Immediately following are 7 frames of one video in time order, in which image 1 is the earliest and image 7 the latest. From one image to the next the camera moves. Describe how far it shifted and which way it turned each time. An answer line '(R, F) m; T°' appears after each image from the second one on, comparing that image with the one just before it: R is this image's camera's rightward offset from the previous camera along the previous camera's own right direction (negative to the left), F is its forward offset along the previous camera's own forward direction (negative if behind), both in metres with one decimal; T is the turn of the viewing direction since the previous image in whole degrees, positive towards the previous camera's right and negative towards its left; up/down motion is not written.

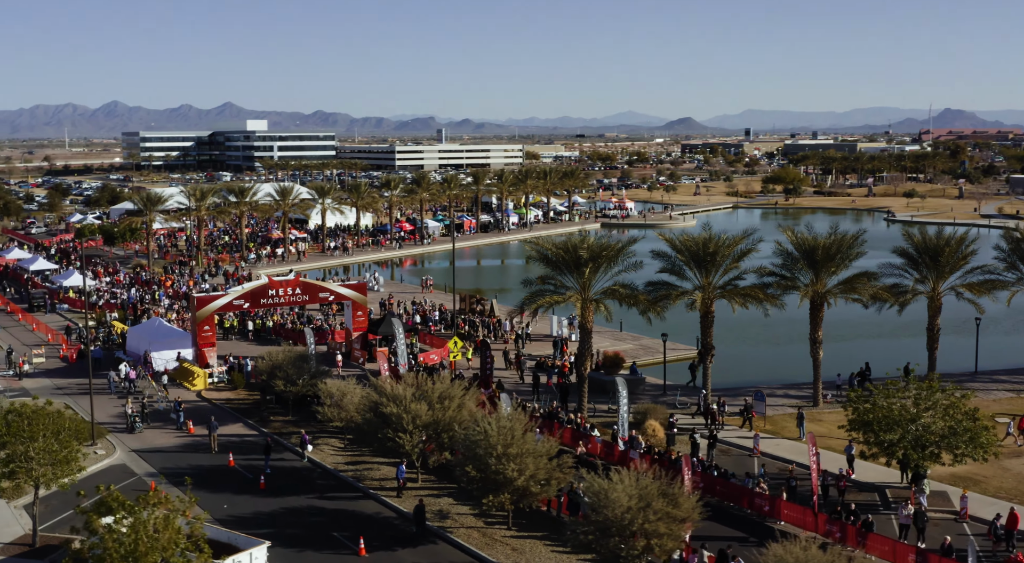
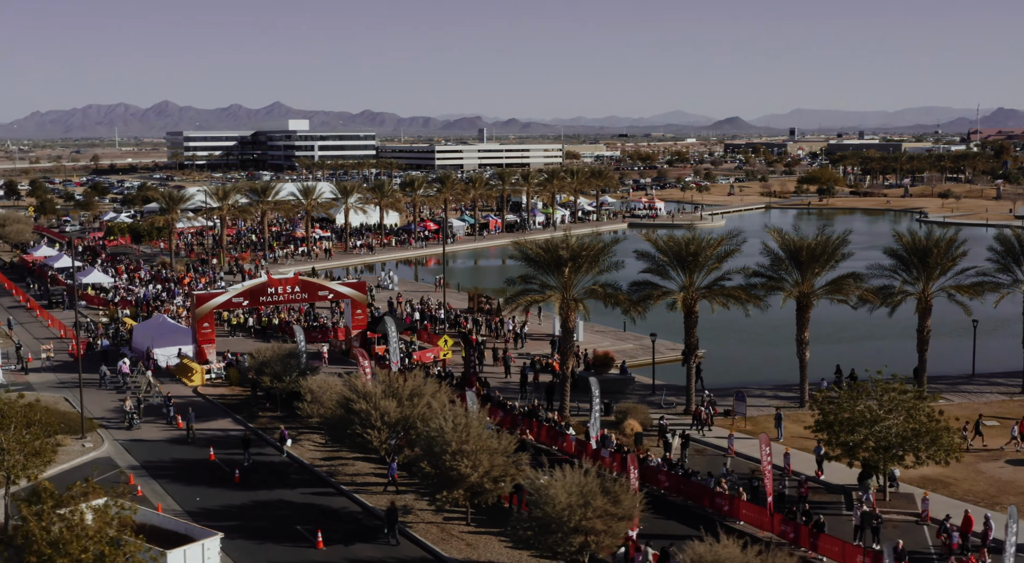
(+1.9, -0.2) m; -2°
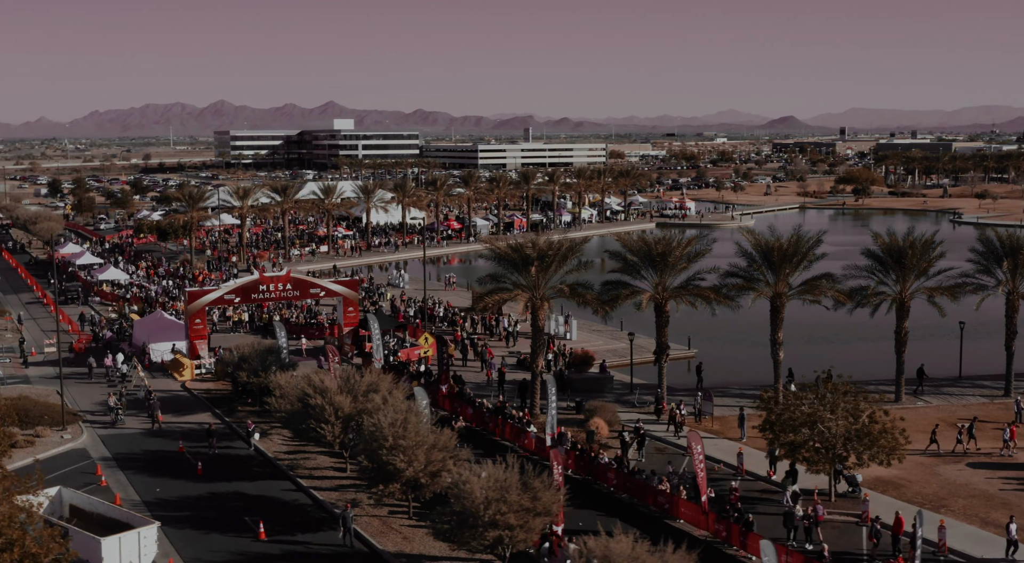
(+2.4, -0.3) m; -2°
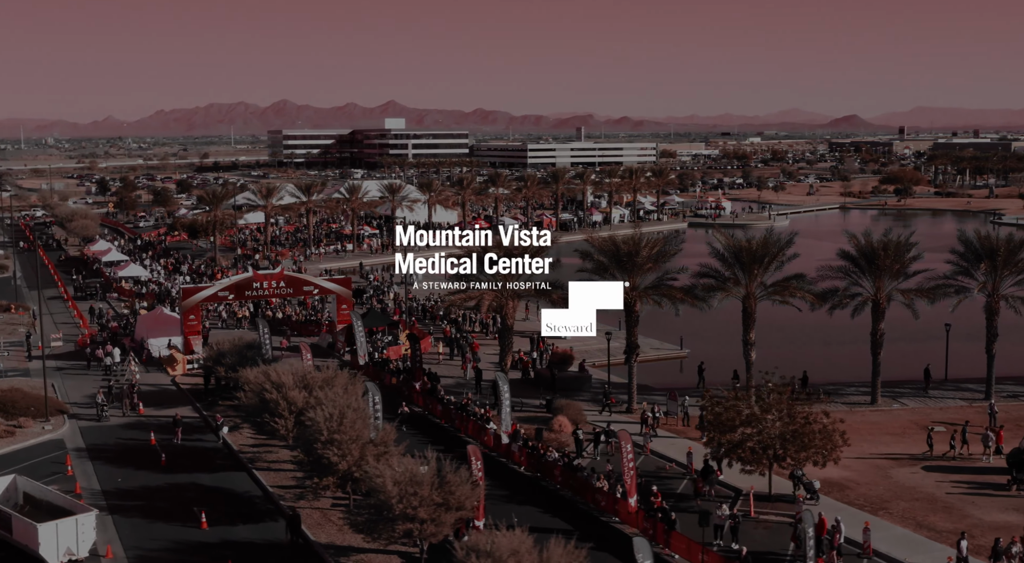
(+2.7, -0.3) m; -3°
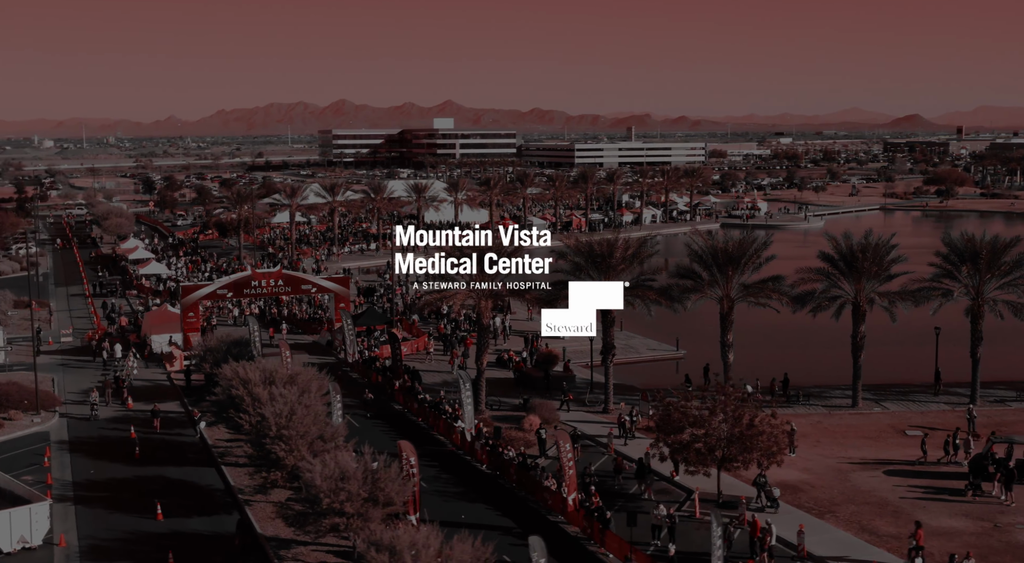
(+2.4, -0.3) m; -3°
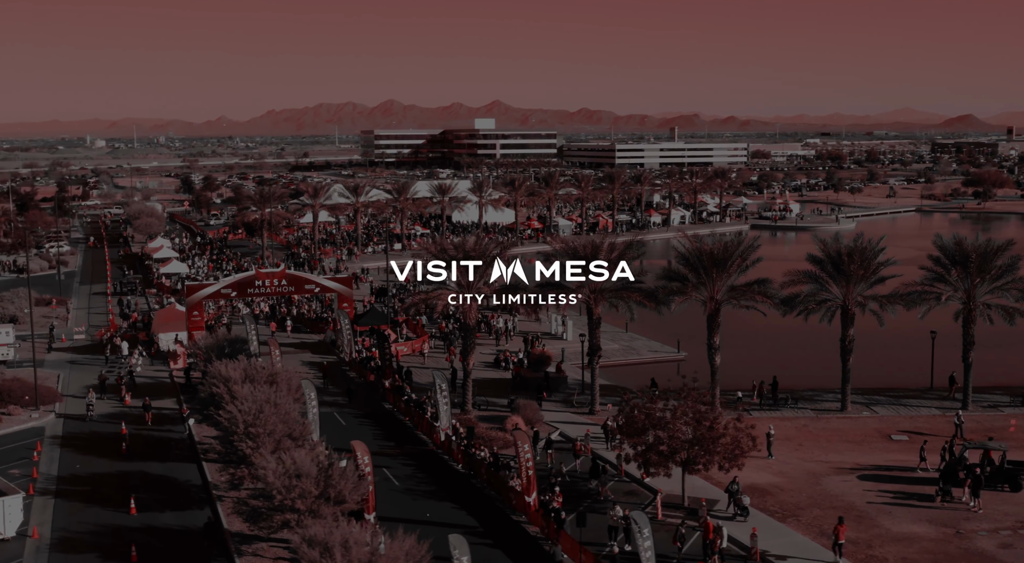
(+1.9, -0.2) m; -2°
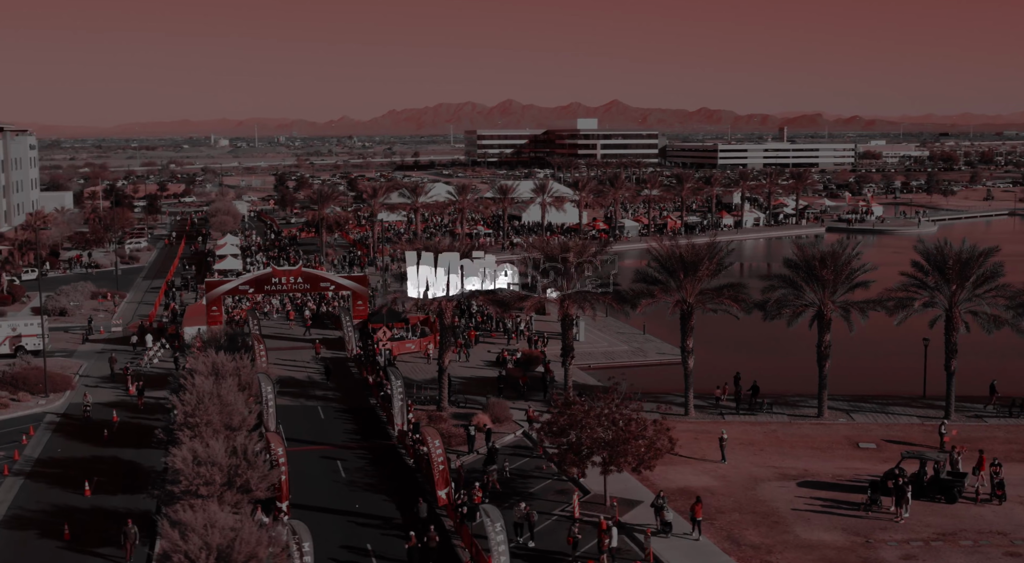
(+4.4, -0.5) m; -6°
